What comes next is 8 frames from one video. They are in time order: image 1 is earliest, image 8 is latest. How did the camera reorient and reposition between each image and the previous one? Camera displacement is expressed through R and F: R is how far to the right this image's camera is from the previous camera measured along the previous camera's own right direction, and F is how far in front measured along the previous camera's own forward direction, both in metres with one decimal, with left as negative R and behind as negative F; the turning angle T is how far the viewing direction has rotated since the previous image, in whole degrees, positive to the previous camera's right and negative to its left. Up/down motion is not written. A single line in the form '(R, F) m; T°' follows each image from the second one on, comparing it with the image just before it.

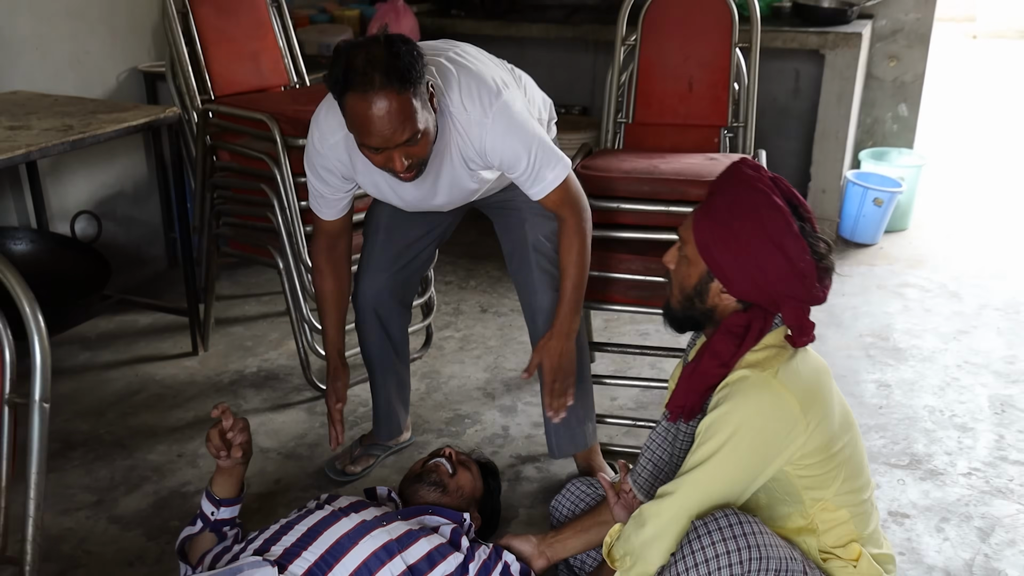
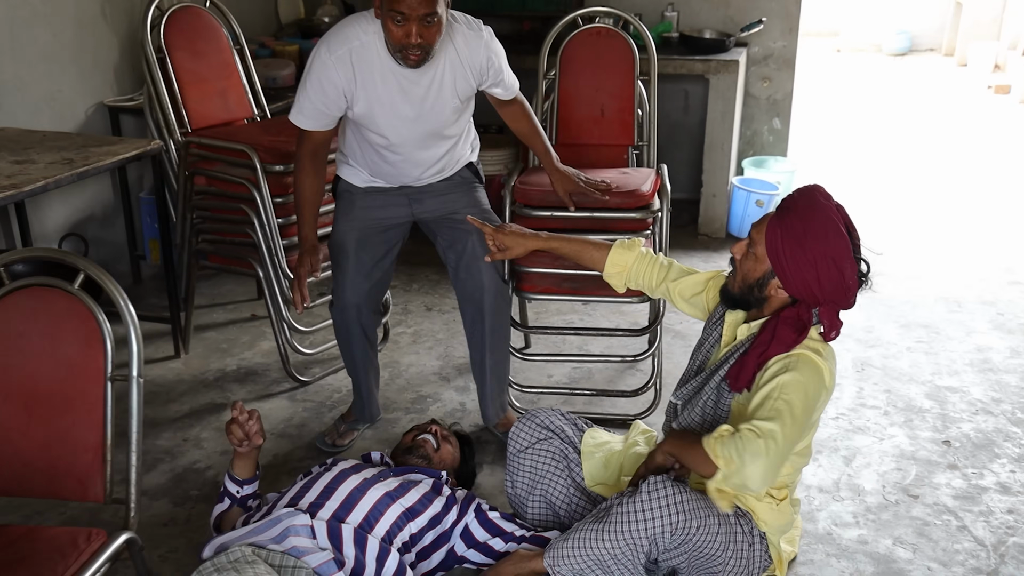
(-0.2, -0.5) m; +6°
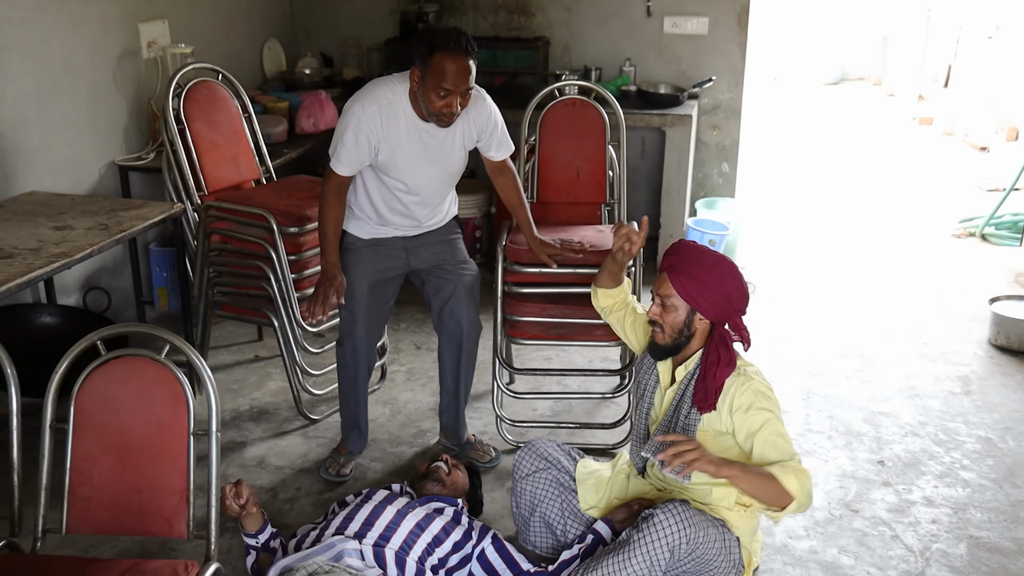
(-0.2, -0.4) m; +3°
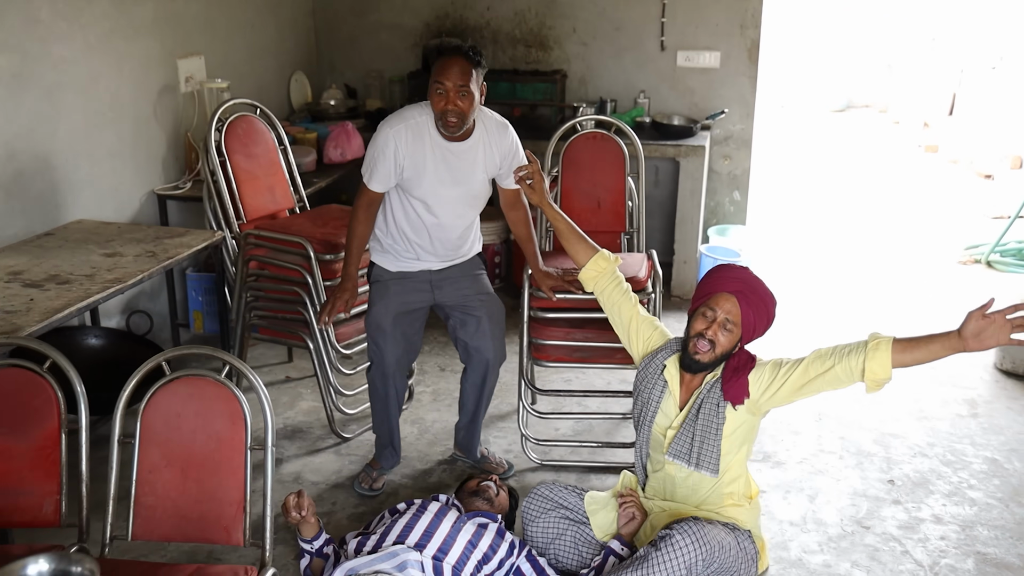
(-0.1, -0.2) m; 0°
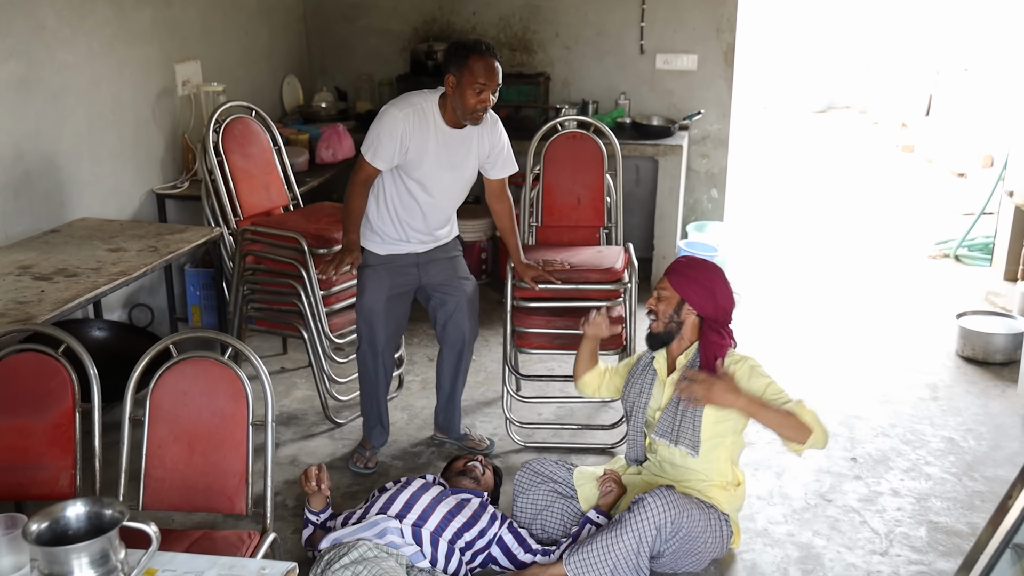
(0.0, -0.2) m; +1°
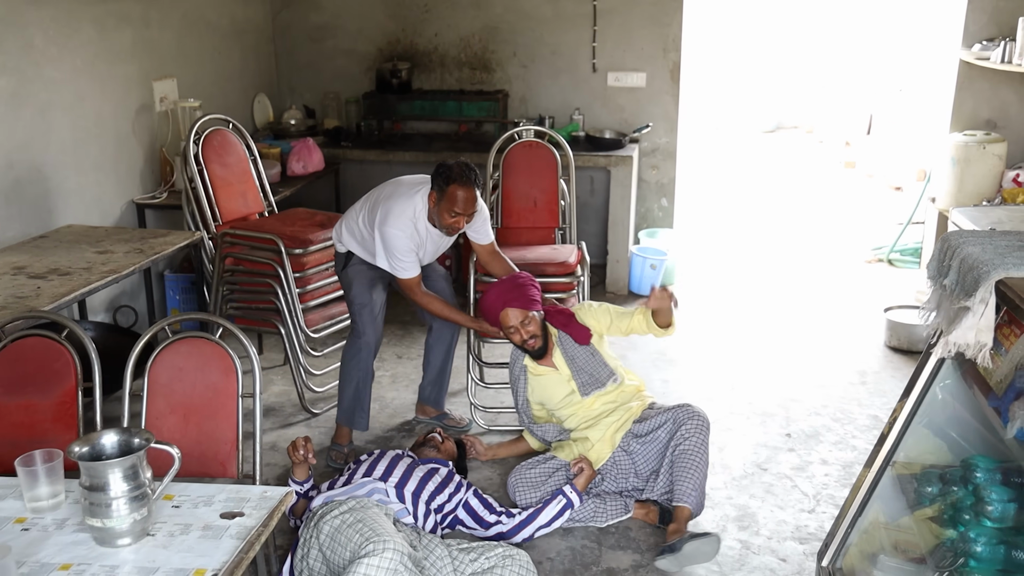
(0.0, -0.3) m; +2°
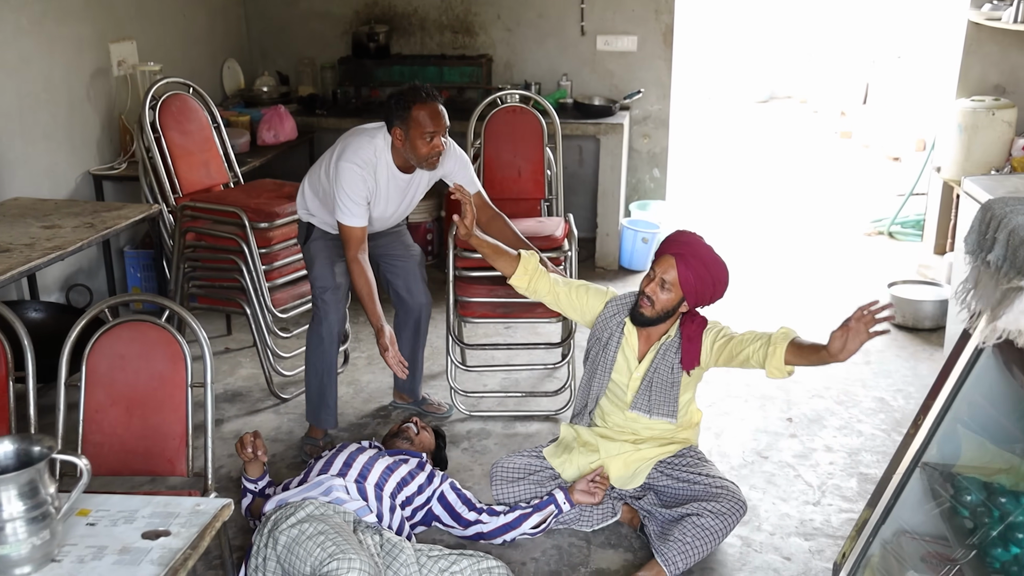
(0.0, +0.3) m; +1°
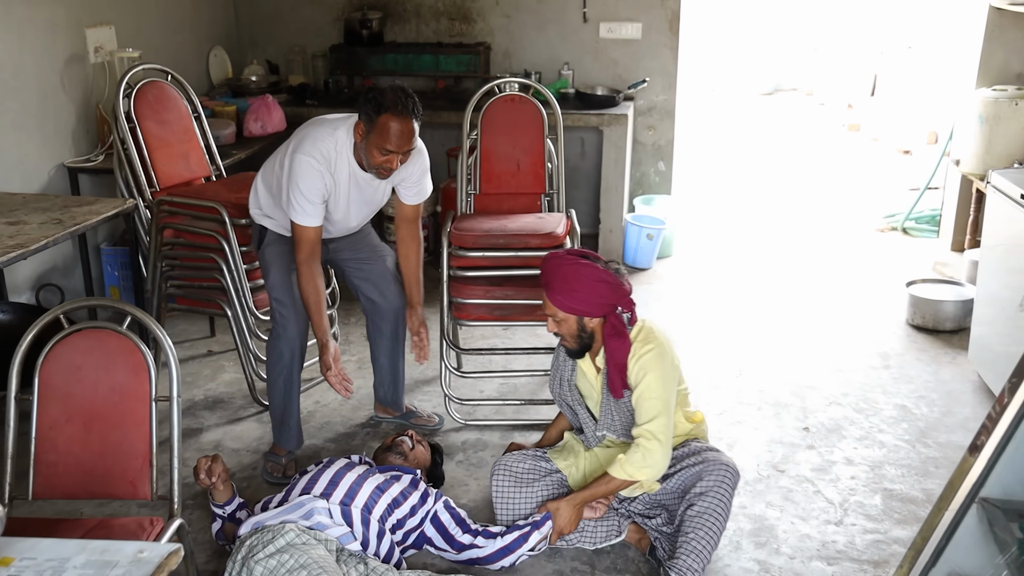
(0.0, +0.2) m; 0°
